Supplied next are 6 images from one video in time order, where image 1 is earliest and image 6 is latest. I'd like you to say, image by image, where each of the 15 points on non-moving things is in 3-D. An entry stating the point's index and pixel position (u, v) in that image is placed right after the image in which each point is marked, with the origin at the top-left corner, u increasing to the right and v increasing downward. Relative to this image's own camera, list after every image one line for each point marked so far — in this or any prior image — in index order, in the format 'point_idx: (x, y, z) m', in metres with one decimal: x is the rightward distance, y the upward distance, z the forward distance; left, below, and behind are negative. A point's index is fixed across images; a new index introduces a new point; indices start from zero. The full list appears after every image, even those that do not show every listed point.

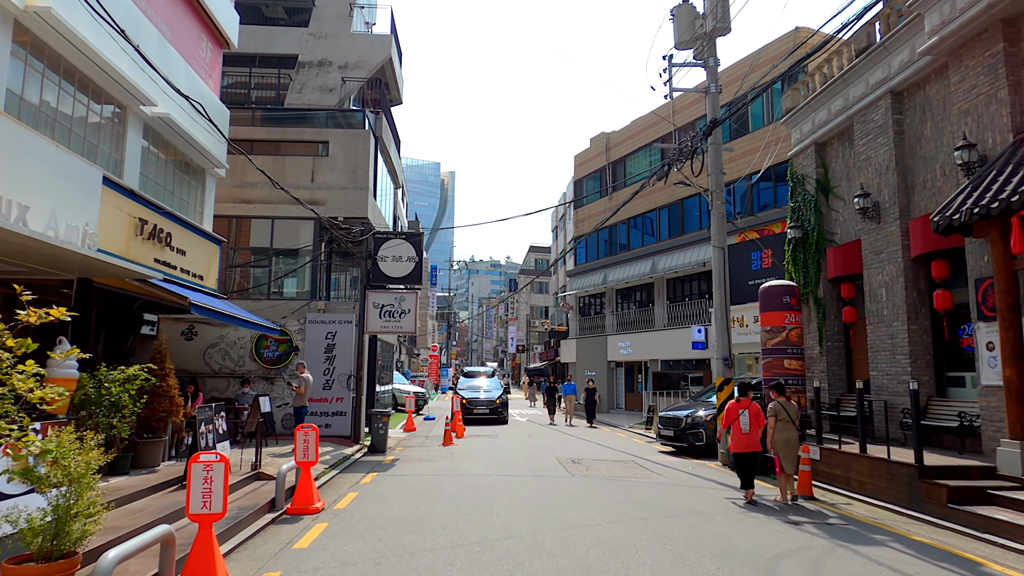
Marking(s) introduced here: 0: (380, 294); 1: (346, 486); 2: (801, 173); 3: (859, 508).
0: (-3.2, -0.2, +15.8) m
1: (-2.6, -3.2, +10.3) m
2: (+6.6, +2.6, +14.8) m
3: (+4.7, -3.0, +8.8) m
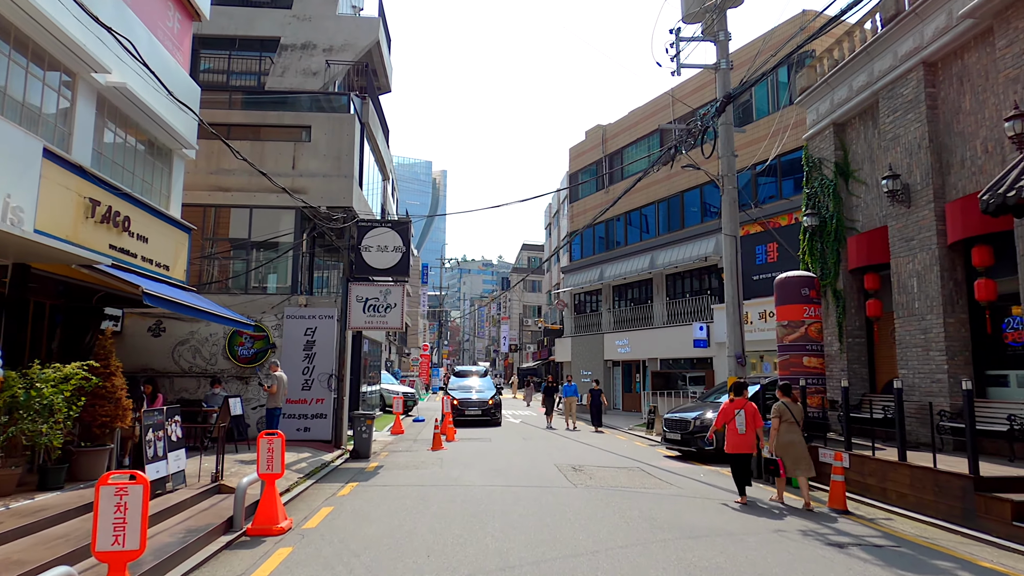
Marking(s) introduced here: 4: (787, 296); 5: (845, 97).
0: (-3.4, 0.0, +14.6) m
1: (-2.7, -3.0, +9.1) m
2: (+6.5, +2.8, +13.8) m
3: (+4.7, -2.8, +7.8) m
4: (+5.2, -0.1, +12.3) m
5: (+6.6, +3.8, +12.9) m
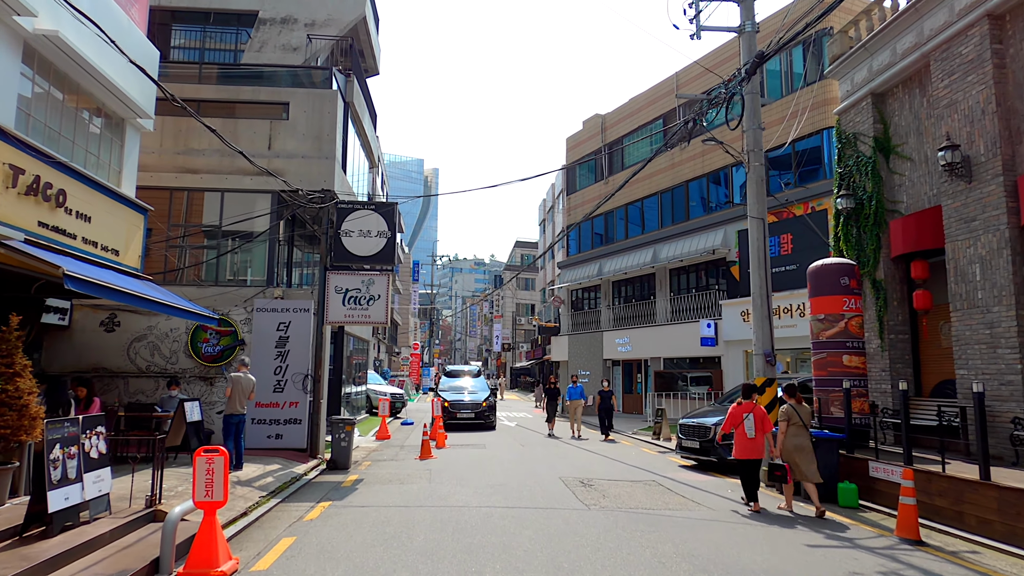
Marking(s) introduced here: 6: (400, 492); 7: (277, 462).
0: (-3.4, +0.2, +13.0) m
1: (-2.7, -2.8, +7.6) m
2: (+6.5, +3.0, +12.3) m
3: (+4.7, -2.7, +6.3) m
4: (+5.2, 0.0, +10.9) m
5: (+6.6, +4.0, +11.4) m
6: (-1.7, -3.0, +9.5) m
7: (-4.1, -3.0, +11.3) m
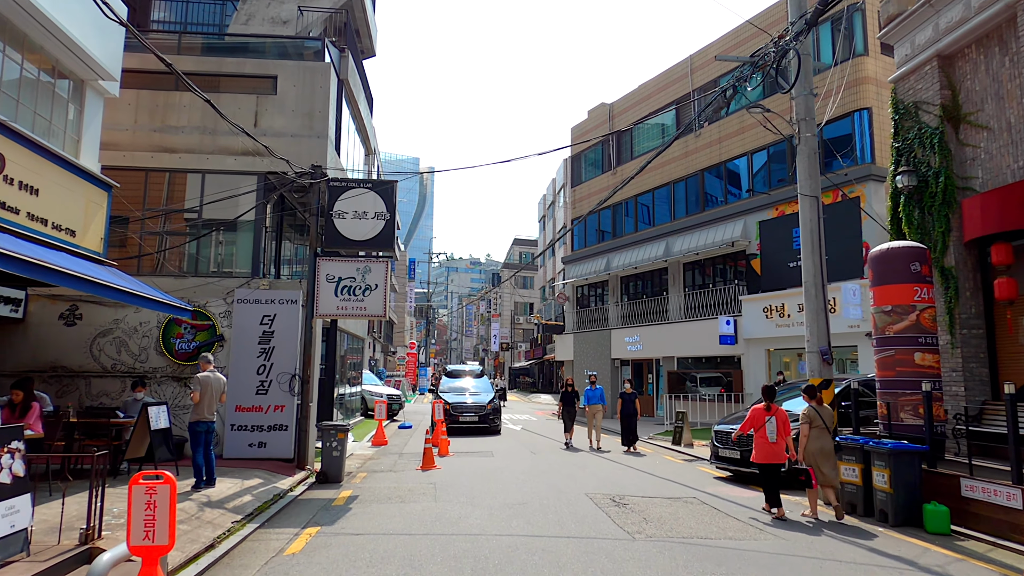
0: (-3.1, +0.4, +11.5) m
1: (-2.4, -2.6, +6.1) m
2: (+6.7, +3.1, +10.9) m
3: (+5.0, -2.5, +4.9) m
4: (+5.5, +0.2, +9.4) m
5: (+6.9, +4.2, +10.0) m
6: (-1.4, -2.8, +8.1) m
7: (-3.8, -2.8, +9.8) m
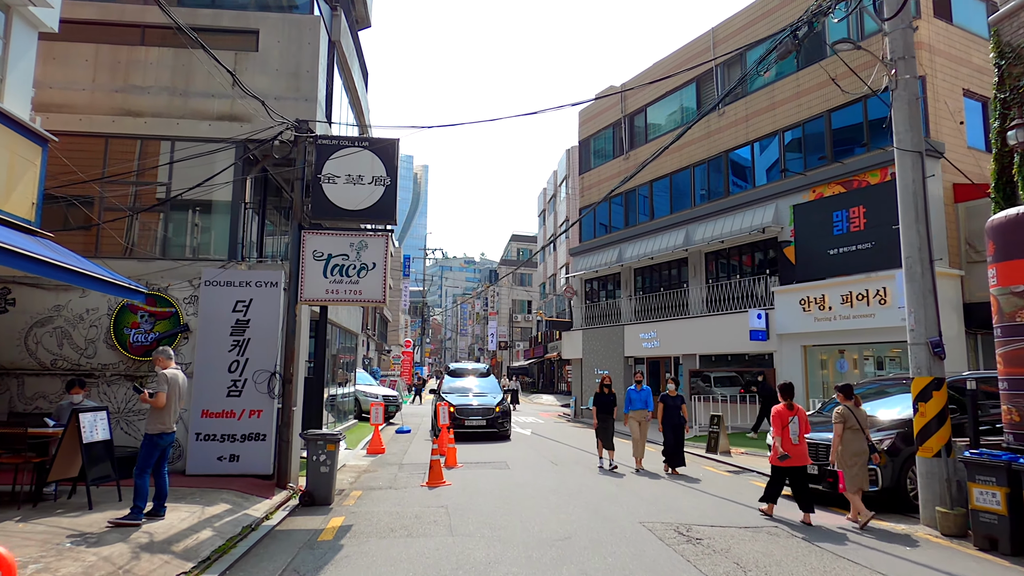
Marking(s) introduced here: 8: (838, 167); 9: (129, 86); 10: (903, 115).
0: (-2.8, +0.7, +9.6) m
1: (-2.0, -2.3, +4.1) m
2: (+7.1, +3.4, +9.0) m
3: (+5.5, -2.2, +3.0) m
4: (+5.9, +0.5, +7.5) m
5: (+7.3, +4.5, +8.1) m
6: (-1.0, -2.5, +6.1) m
7: (-3.5, -2.5, +7.8) m
8: (+8.9, +3.3, +17.8) m
9: (-7.9, +4.1, +13.3) m
10: (+5.0, +2.2, +8.2) m
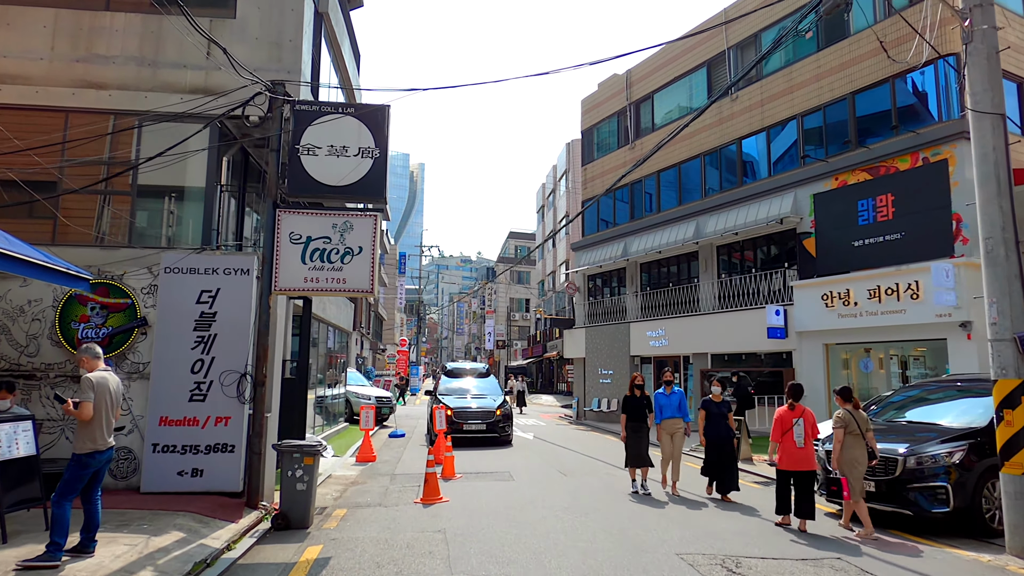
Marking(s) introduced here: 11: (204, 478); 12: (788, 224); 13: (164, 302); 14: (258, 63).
0: (-2.7, +0.9, +8.3) m
1: (-1.8, -2.1, +2.9) m
2: (+7.2, +3.6, +7.8) m
3: (+5.6, -2.1, +1.8) m
4: (+6.0, +0.7, +6.3) m
5: (+7.4, +4.6, +6.9) m
6: (-0.9, -2.4, +4.8) m
7: (-3.4, -2.4, +6.6) m
8: (+9.0, +3.5, +16.6) m
9: (-7.8, +4.3, +12.0) m
10: (+5.1, +2.4, +7.0) m
11: (-3.8, -2.3, +8.0) m
12: (+7.9, +1.9, +18.6) m
13: (-4.5, -0.2, +8.4) m
14: (-4.8, +4.2, +12.2) m
